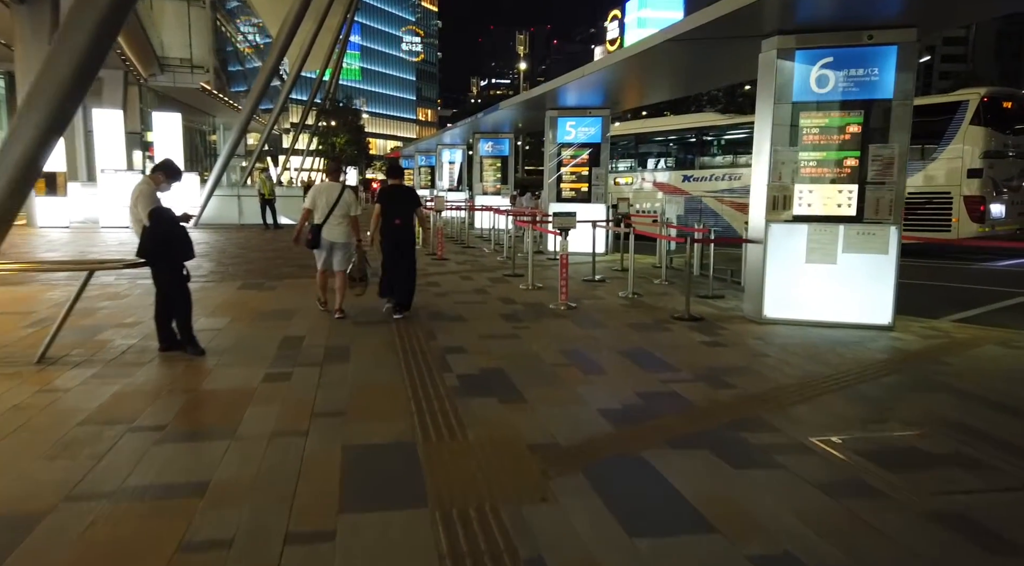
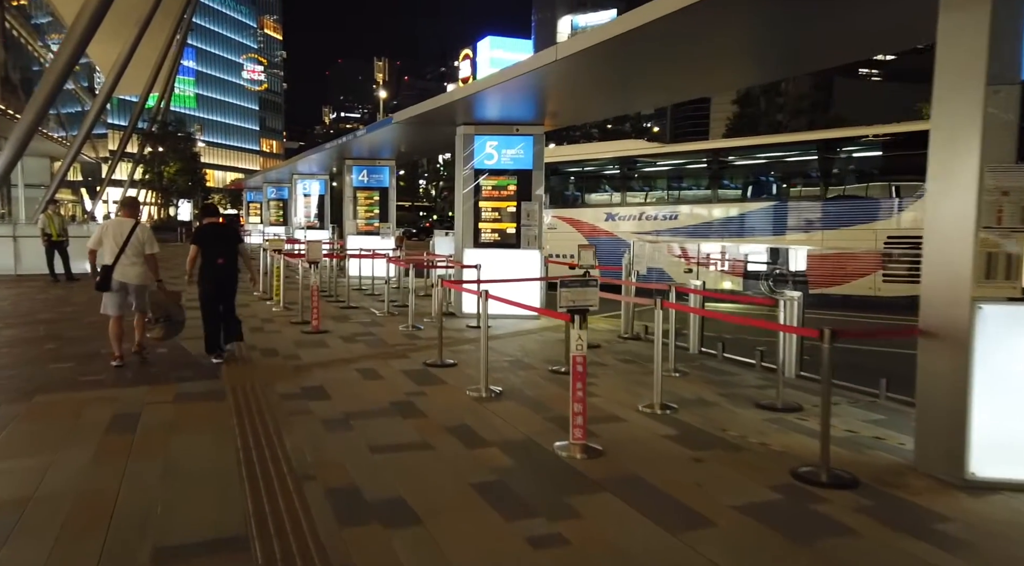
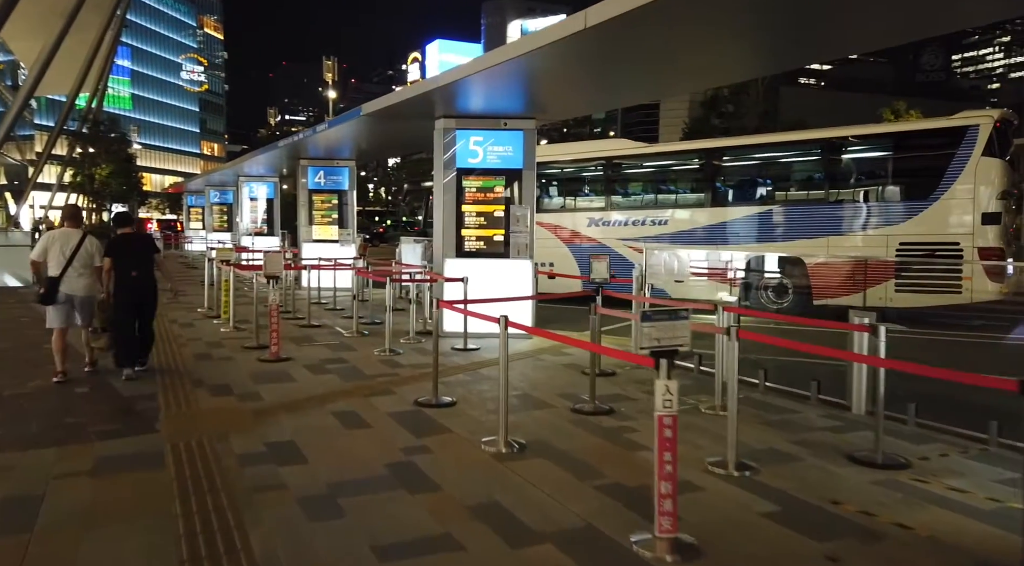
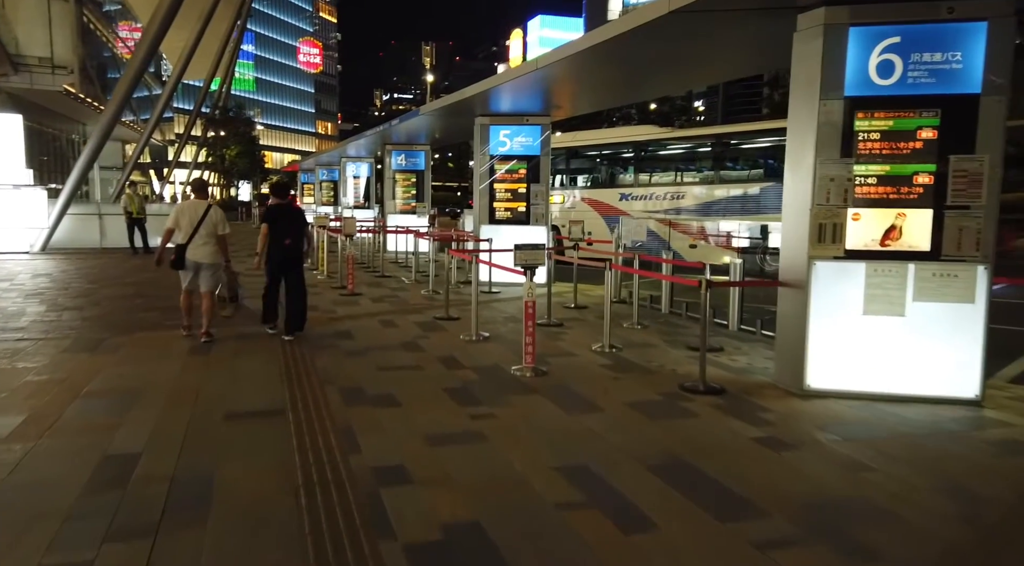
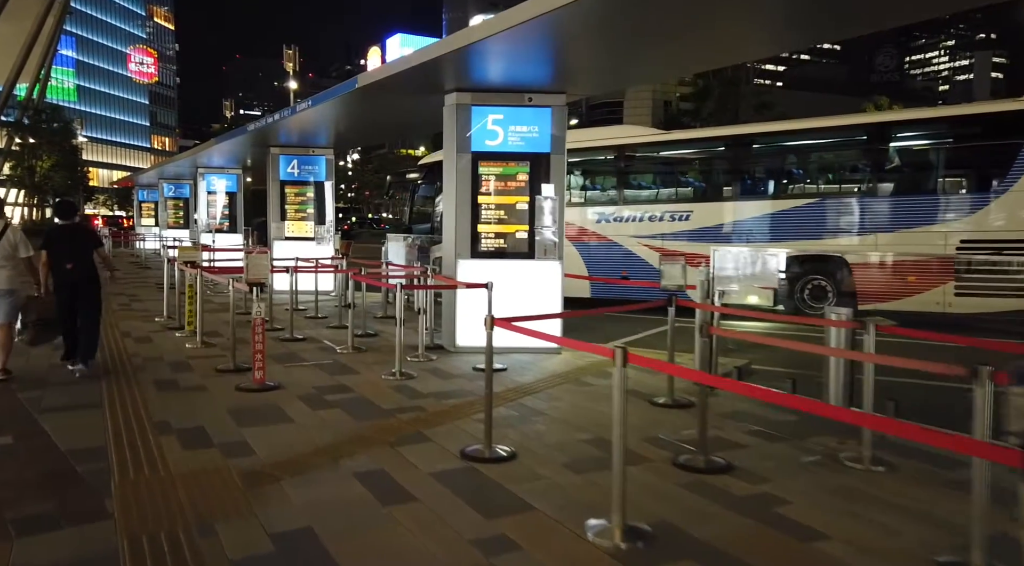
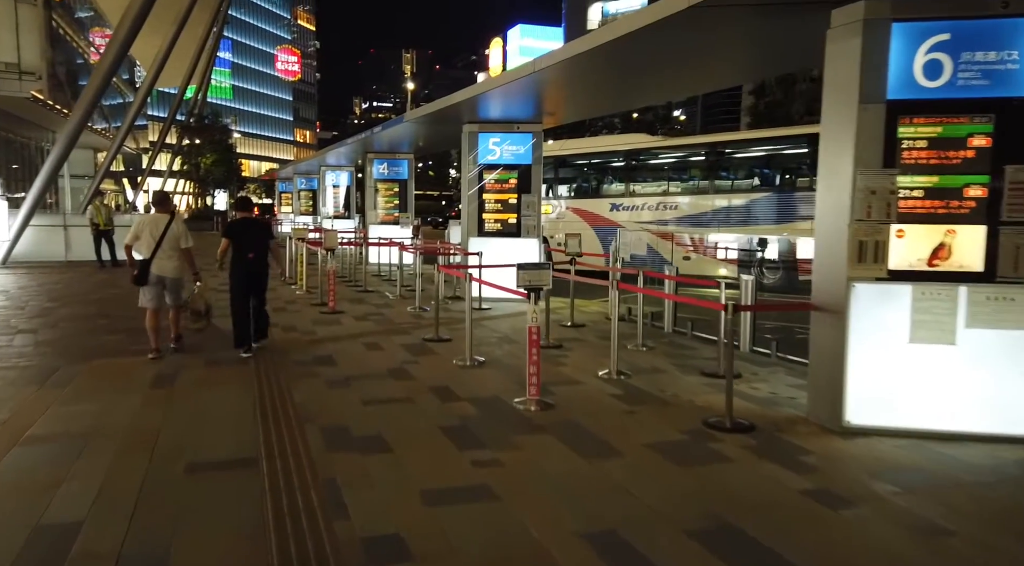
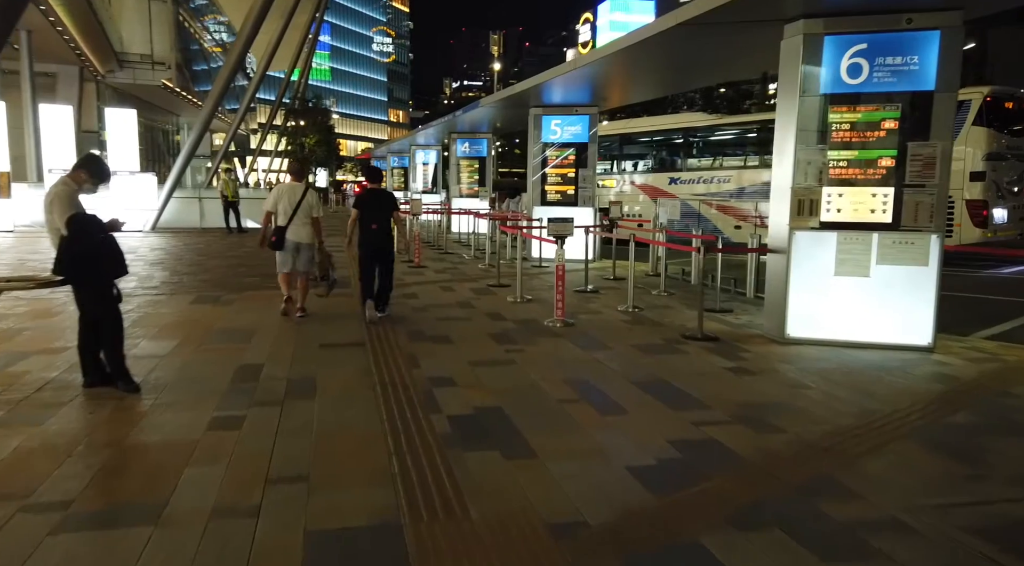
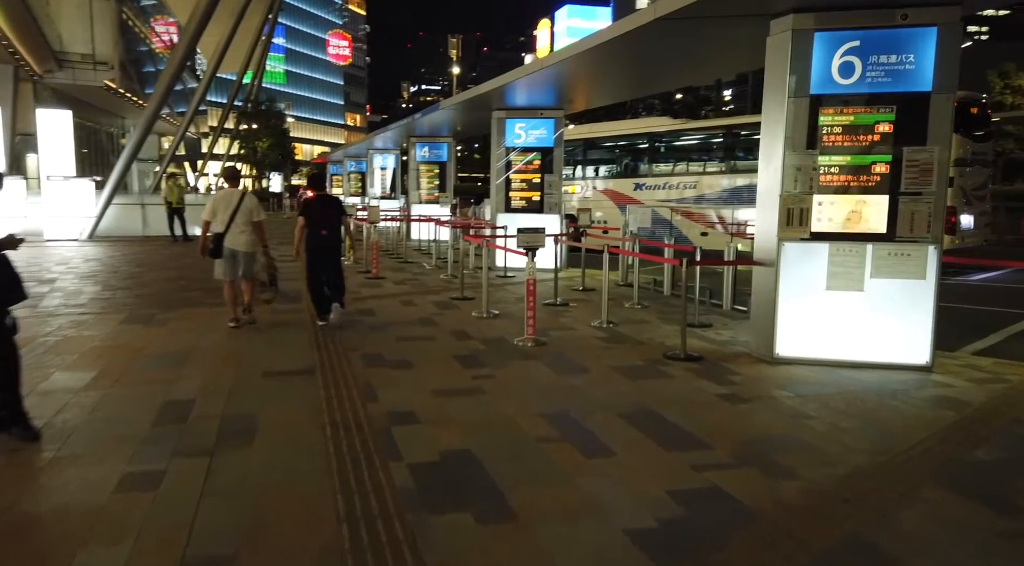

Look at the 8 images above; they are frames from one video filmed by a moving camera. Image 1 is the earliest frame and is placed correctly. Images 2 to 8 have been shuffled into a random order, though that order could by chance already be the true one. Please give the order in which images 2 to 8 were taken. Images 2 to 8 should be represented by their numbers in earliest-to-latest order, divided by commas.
7, 8, 4, 6, 2, 3, 5
